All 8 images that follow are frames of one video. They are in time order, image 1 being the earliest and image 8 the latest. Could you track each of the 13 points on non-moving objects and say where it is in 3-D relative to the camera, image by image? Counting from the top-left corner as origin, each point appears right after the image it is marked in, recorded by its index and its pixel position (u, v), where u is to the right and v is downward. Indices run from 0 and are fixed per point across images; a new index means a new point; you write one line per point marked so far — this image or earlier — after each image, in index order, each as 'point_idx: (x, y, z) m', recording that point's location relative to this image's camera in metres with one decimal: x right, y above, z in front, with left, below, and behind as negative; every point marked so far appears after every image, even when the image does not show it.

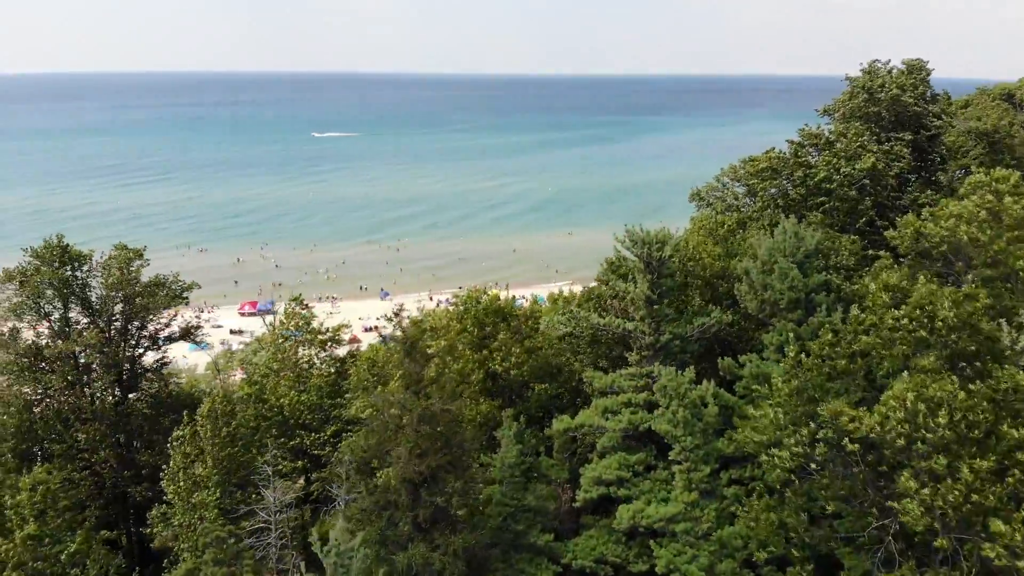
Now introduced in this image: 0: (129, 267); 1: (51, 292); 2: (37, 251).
0: (-7.6, +0.4, +16.5) m
1: (-8.5, -0.1, +15.4) m
2: (-8.9, +0.7, +15.5) m
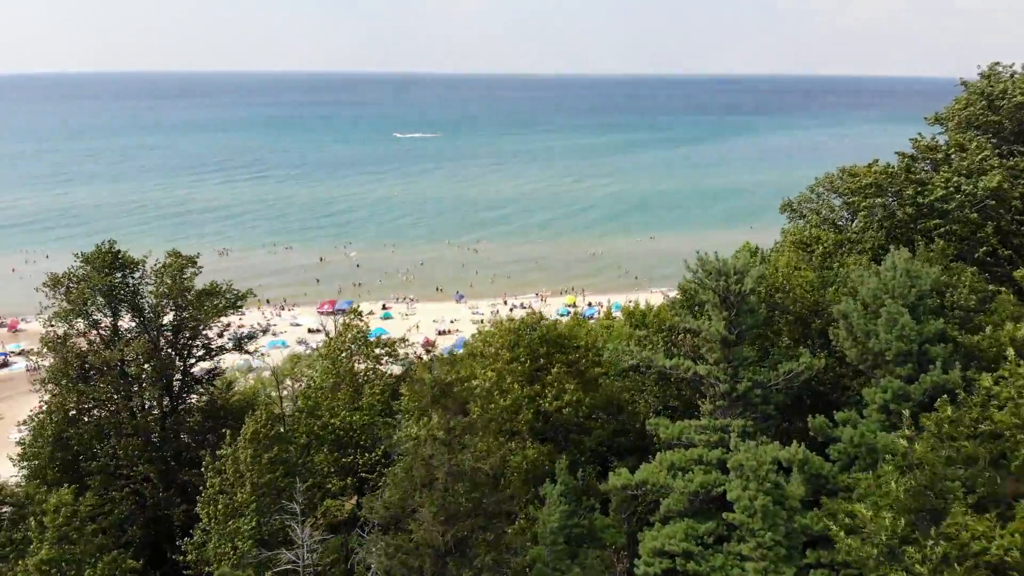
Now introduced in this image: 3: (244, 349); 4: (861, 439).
0: (-6.3, +0.2, +15.9) m
1: (-7.4, -0.2, +15.0) m
2: (-7.7, +0.6, +15.1) m
3: (-5.5, -1.3, +17.2) m
4: (+3.9, -1.7, +9.2) m
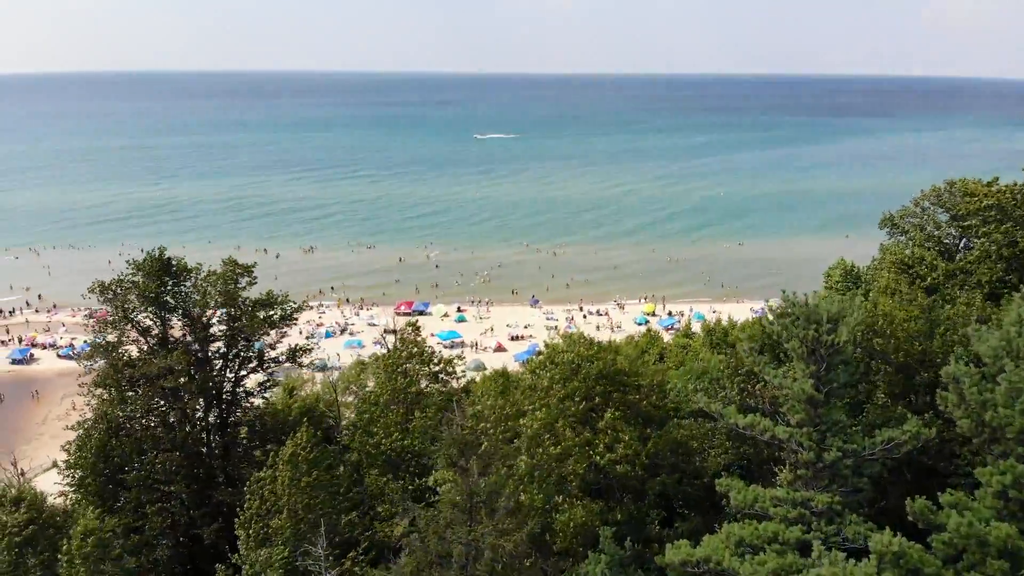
0: (-5.2, +0.1, +15.4) m
1: (-6.3, -0.3, +14.6) m
2: (-6.6, +0.4, +14.7) m
3: (-4.3, -1.5, +16.5) m
4: (+4.3, -2.2, +7.7) m
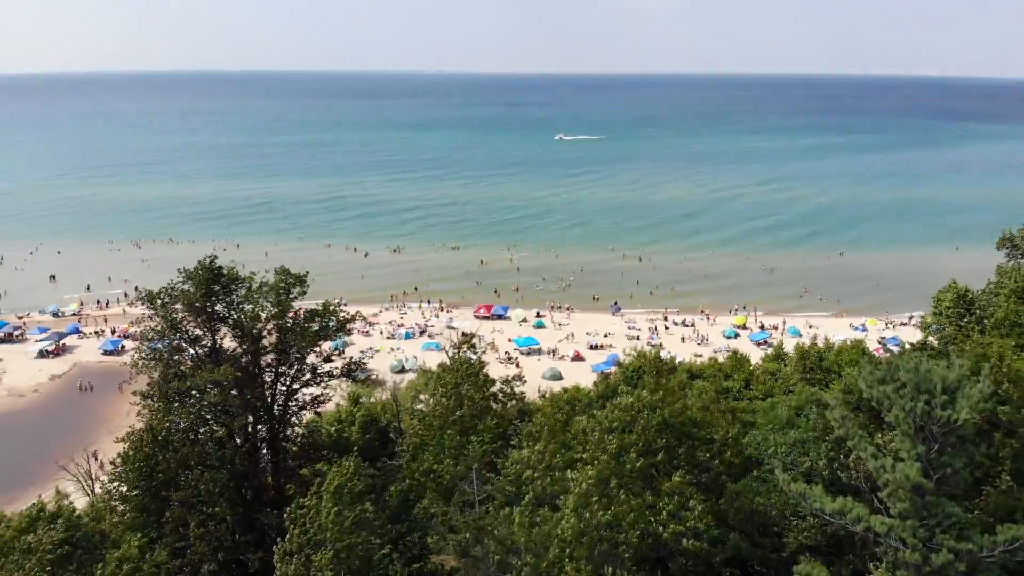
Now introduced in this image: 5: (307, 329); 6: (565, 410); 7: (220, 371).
0: (-4.0, -0.1, +14.7) m
1: (-5.2, -0.5, +14.0) m
2: (-5.5, +0.3, +14.2) m
3: (-3.0, -1.7, +15.8) m
4: (+4.5, -2.7, +6.1) m
5: (-3.6, -0.7, +14.6) m
6: (+0.9, -2.1, +14.0) m
7: (-4.7, -1.3, +13.4) m
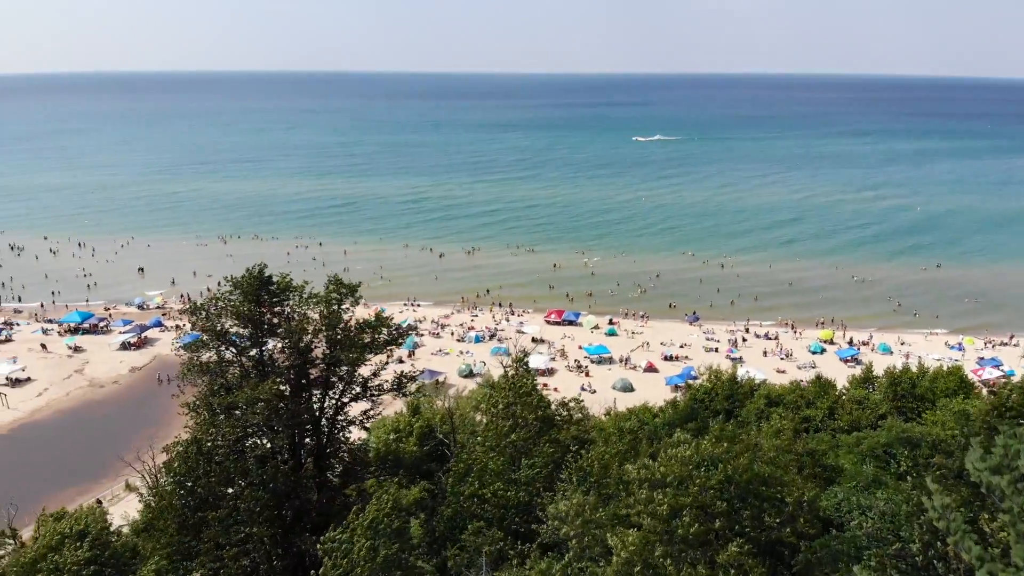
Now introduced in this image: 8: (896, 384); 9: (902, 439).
0: (-3.0, -0.3, +14.2) m
1: (-4.3, -0.7, +13.6) m
2: (-4.5, +0.1, +13.7) m
3: (-2.0, -1.9, +15.1) m
4: (+4.6, -3.1, +4.8) m
5: (-2.6, -0.9, +14.0) m
6: (+1.7, -2.5, +13.0) m
7: (-3.8, -1.5, +12.9) m
8: (+9.2, -2.3, +19.9) m
9: (+6.7, -2.6, +14.3) m
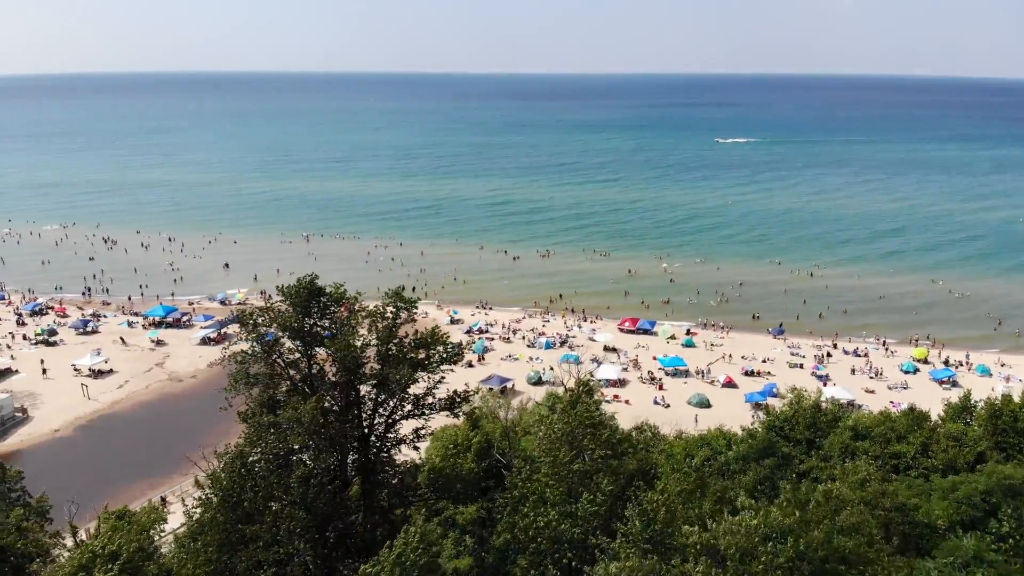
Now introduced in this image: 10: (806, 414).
0: (-2.0, -0.5, +13.6) m
1: (-3.4, -0.8, +13.1) m
2: (-3.5, 0.0, +13.3) m
3: (-1.0, -2.2, +14.4) m
4: (+4.6, -3.5, +3.5) m
5: (-1.7, -1.1, +13.3) m
6: (+2.5, -2.8, +12.0) m
7: (-3.0, -1.7, +12.4) m
8: (+10.6, -2.9, +18.1) m
9: (+7.6, -3.1, +12.8) m
10: (+6.6, -2.8, +18.8) m
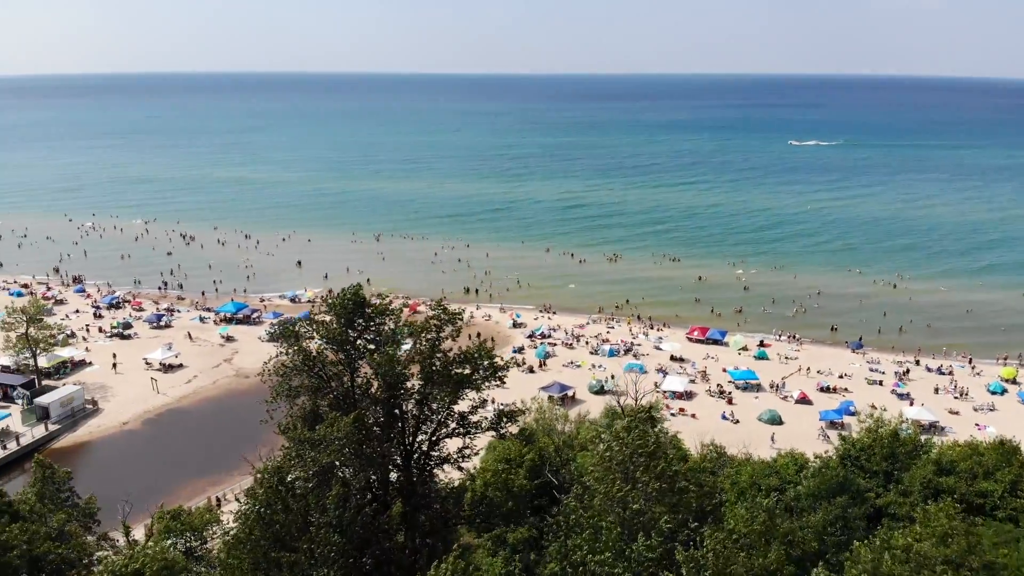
0: (-1.2, -0.7, +13.0) m
1: (-2.6, -1.0, +12.7) m
2: (-2.7, -0.2, +12.9) m
3: (-0.1, -2.4, +13.8) m
4: (+4.4, -3.8, +2.5) m
5: (-0.9, -1.3, +12.8) m
6: (+3.1, -3.1, +11.0) m
7: (-2.3, -1.8, +11.9) m
8: (+11.7, -3.4, +16.5) m
9: (+8.2, -3.5, +11.4) m
10: (+7.8, -3.3, +17.5) m
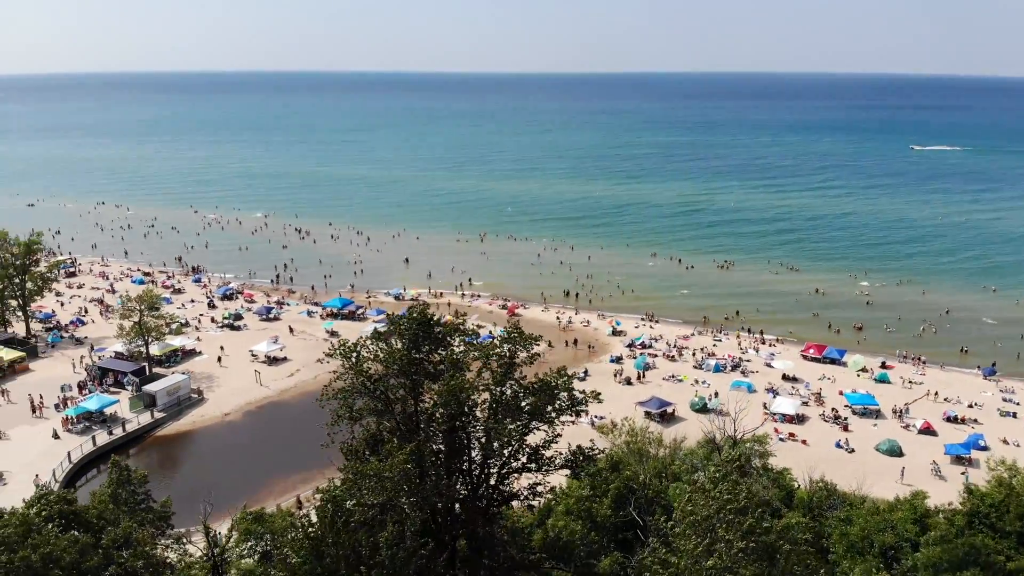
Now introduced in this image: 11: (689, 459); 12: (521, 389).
0: (0.0, -1.1, +12.1) m
1: (-1.5, -1.2, +12.0) m
2: (-1.5, -0.4, +12.2) m
3: (+1.1, -2.7, +12.7) m
4: (+4.0, -4.3, +0.9) m
5: (+0.2, -1.6, +11.8) m
6: (+3.9, -3.6, +9.6) m
7: (-1.3, -2.1, +11.2) m
8: (+13.1, -4.2, +13.9) m
9: (+9.0, -4.2, +9.3) m
10: (+9.3, -3.9, +15.4) m
11: (+4.1, -4.0, +19.1) m
12: (+0.2, -1.4, +12.1) m
